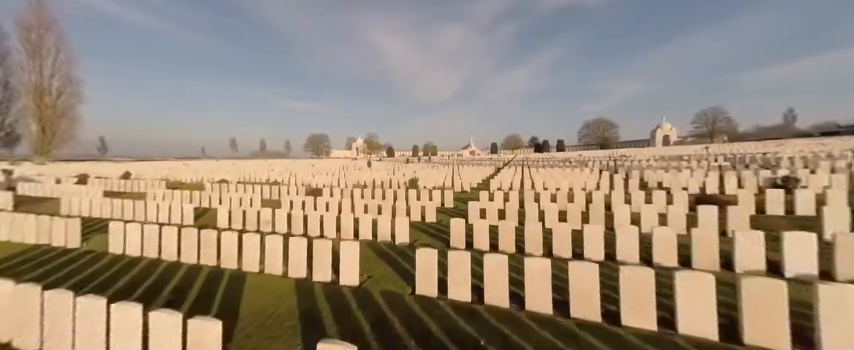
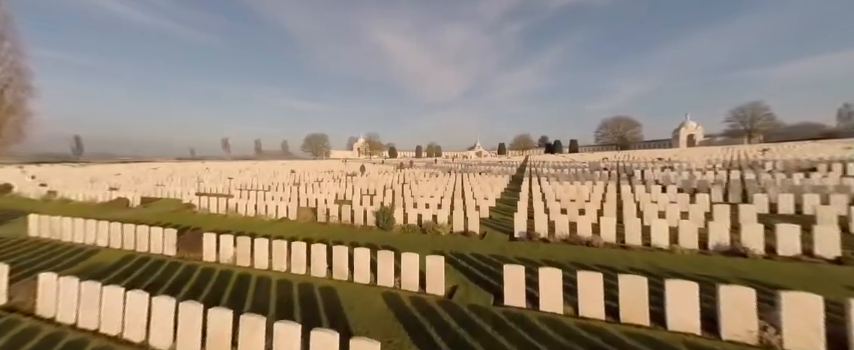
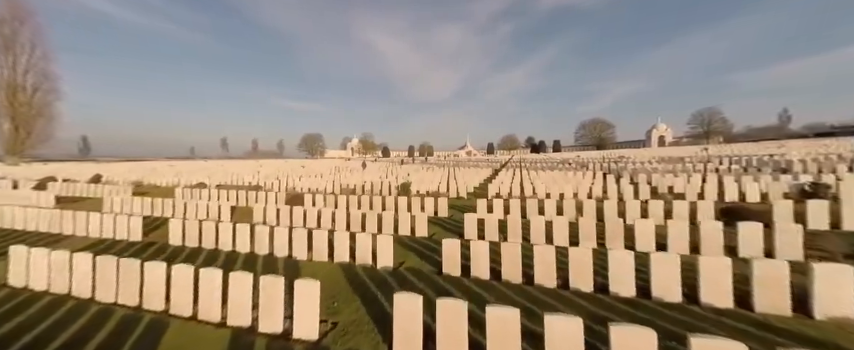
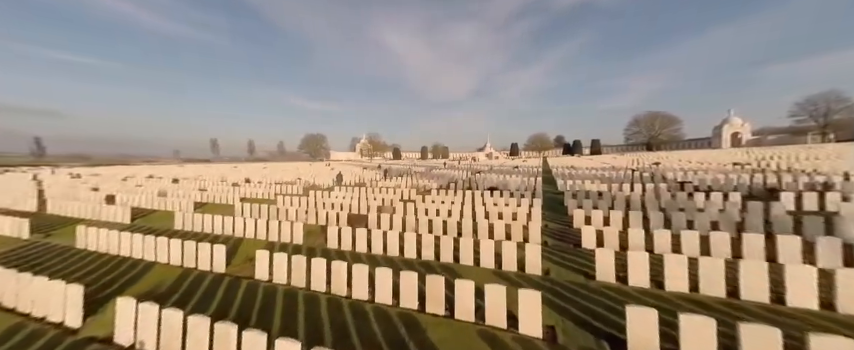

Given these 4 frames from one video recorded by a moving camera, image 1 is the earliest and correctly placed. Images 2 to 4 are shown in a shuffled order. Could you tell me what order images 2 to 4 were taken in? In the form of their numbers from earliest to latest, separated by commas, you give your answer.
3, 2, 4
